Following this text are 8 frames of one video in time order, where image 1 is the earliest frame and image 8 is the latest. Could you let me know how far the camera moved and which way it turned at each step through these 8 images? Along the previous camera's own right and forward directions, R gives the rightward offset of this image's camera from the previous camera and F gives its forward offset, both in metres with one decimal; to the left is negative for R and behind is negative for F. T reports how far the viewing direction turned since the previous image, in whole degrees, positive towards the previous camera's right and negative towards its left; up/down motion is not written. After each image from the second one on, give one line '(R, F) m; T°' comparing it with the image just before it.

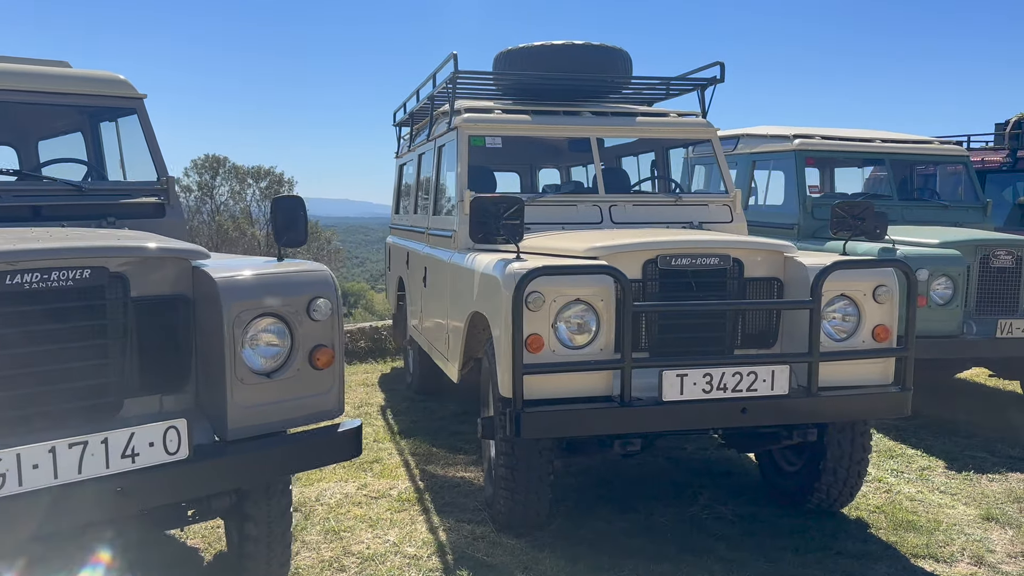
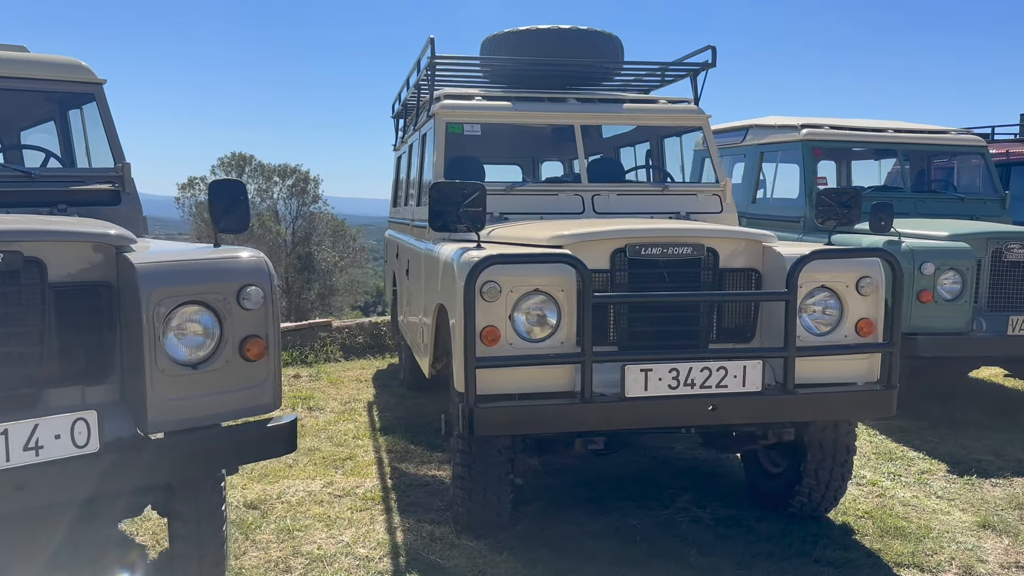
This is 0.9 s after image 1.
(+0.3, +0.2) m; -2°
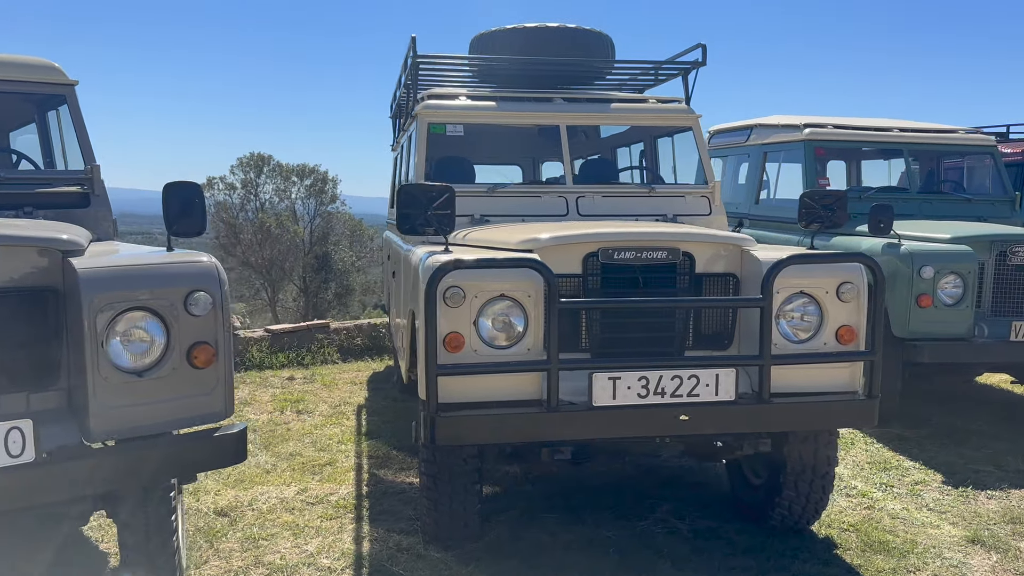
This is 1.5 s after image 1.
(+0.2, +0.1) m; -1°
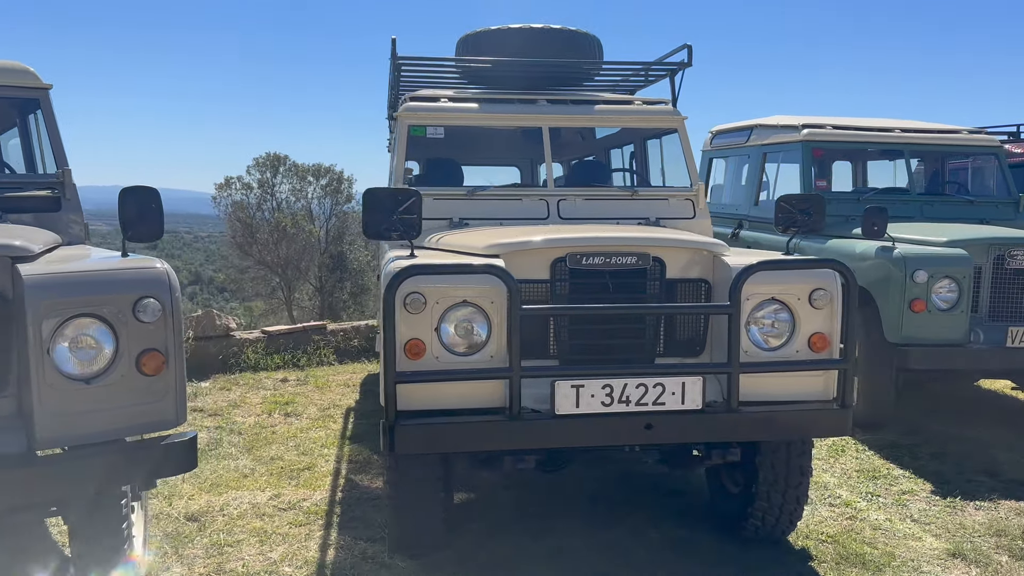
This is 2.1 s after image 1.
(+0.2, +0.1) m; -1°
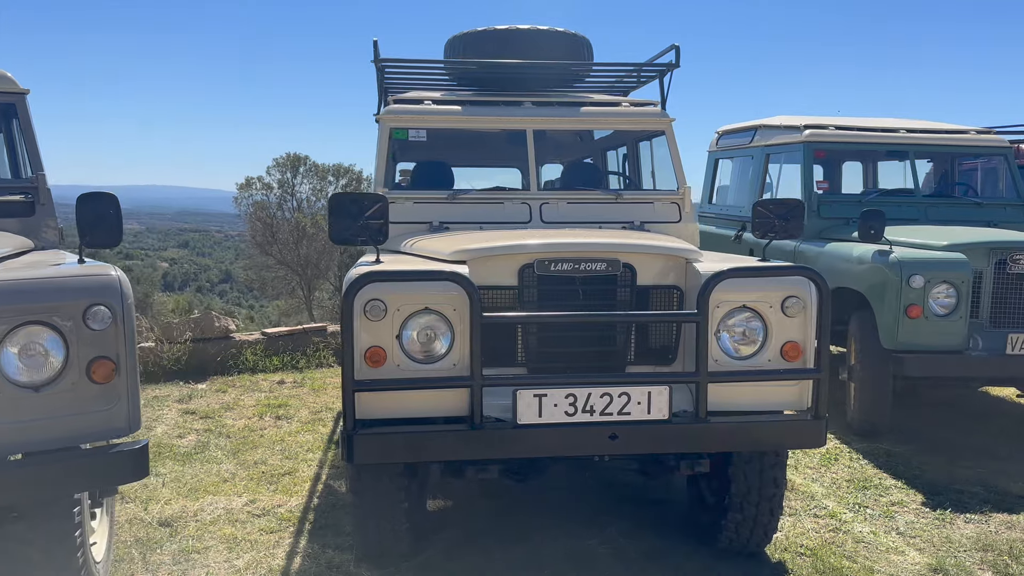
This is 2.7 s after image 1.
(+0.2, +0.1) m; -2°
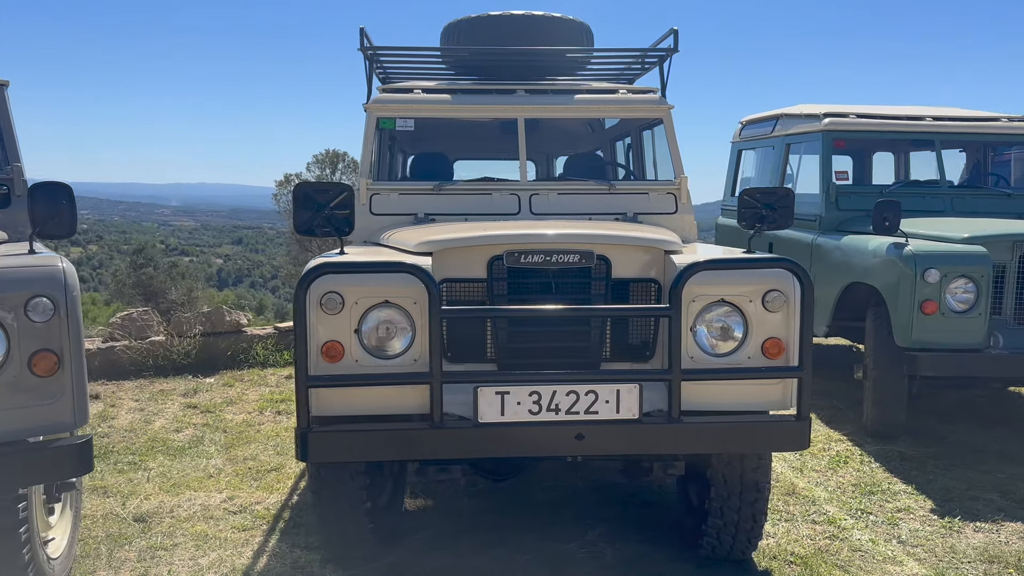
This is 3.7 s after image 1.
(+0.3, +0.1) m; -3°
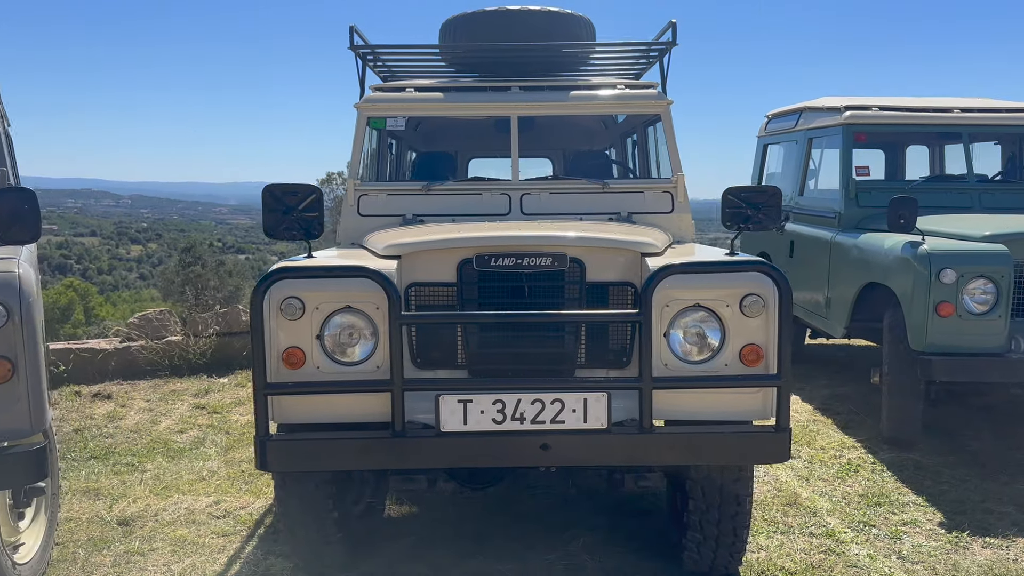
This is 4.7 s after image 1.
(+0.3, +0.1) m; -3°
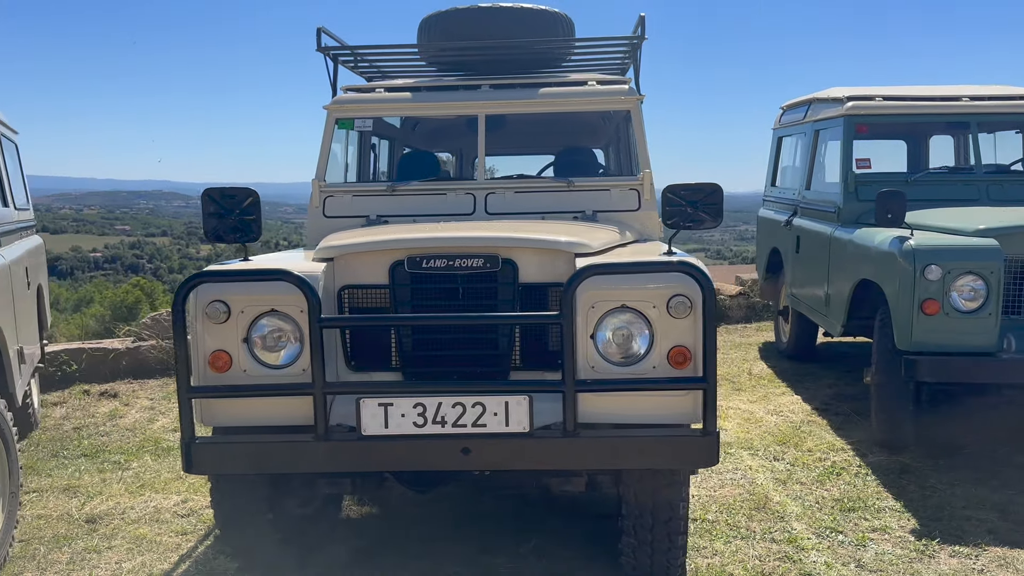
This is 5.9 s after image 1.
(+0.4, 0.0) m; -3°
